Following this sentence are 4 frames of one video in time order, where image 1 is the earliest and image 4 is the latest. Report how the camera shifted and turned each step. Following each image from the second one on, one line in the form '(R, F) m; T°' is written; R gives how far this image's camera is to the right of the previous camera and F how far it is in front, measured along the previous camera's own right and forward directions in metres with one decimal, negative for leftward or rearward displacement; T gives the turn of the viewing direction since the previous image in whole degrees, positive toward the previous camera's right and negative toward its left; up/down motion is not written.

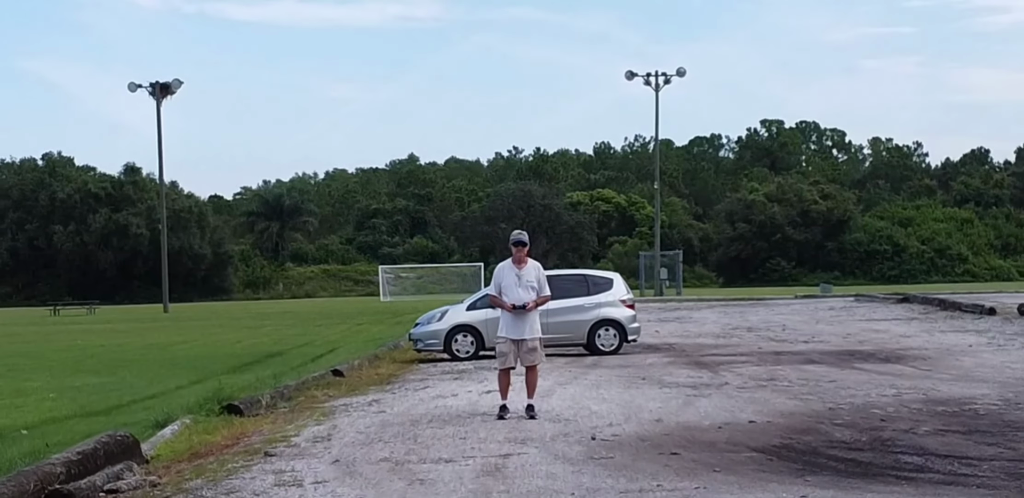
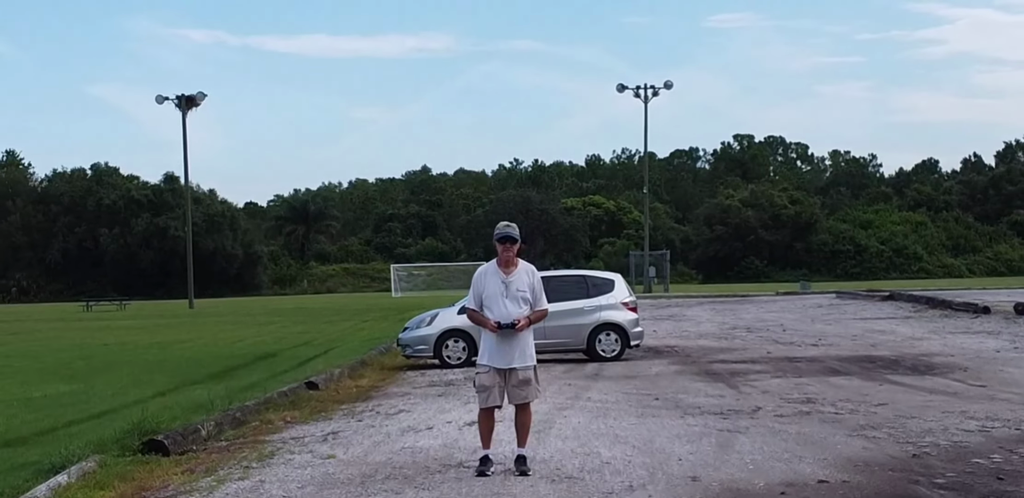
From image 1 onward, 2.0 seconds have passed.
(+0.1, +1.3) m; 0°
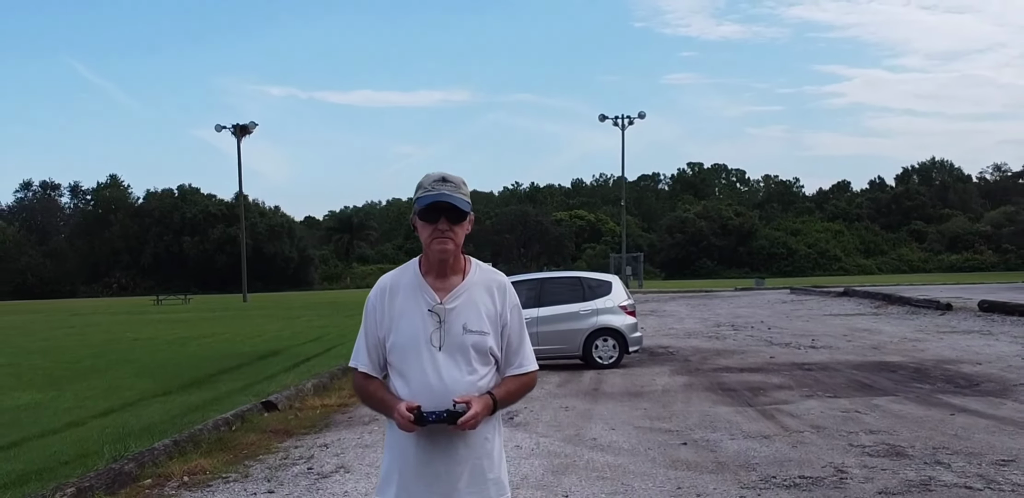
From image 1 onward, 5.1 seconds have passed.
(+0.1, +2.0) m; 0°
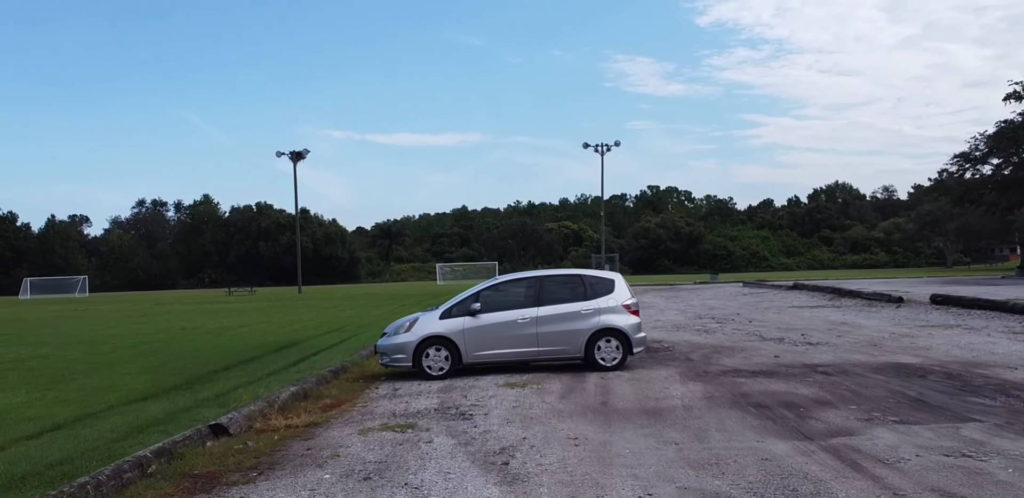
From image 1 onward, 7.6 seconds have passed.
(0.0, +2.3) m; 0°
